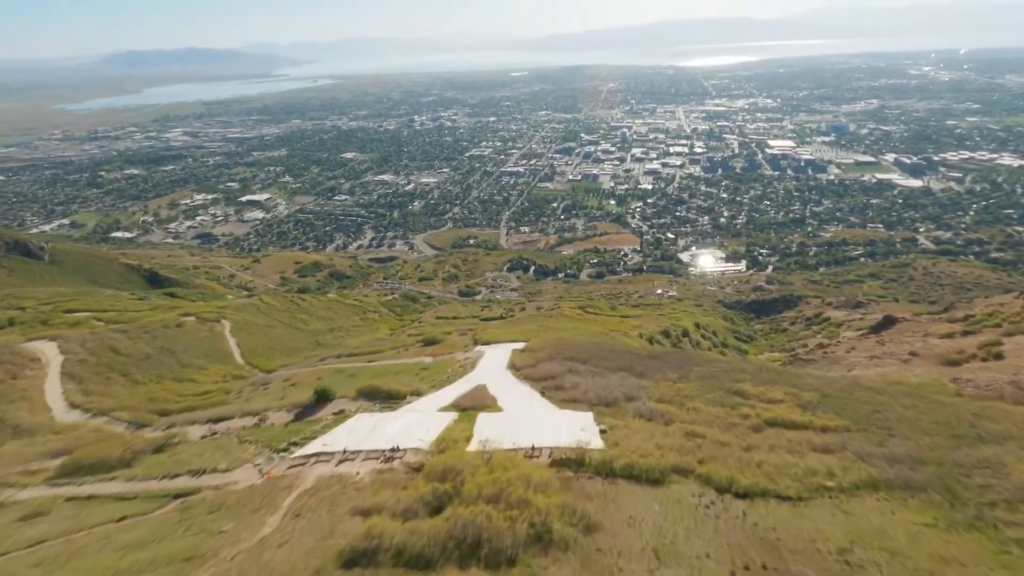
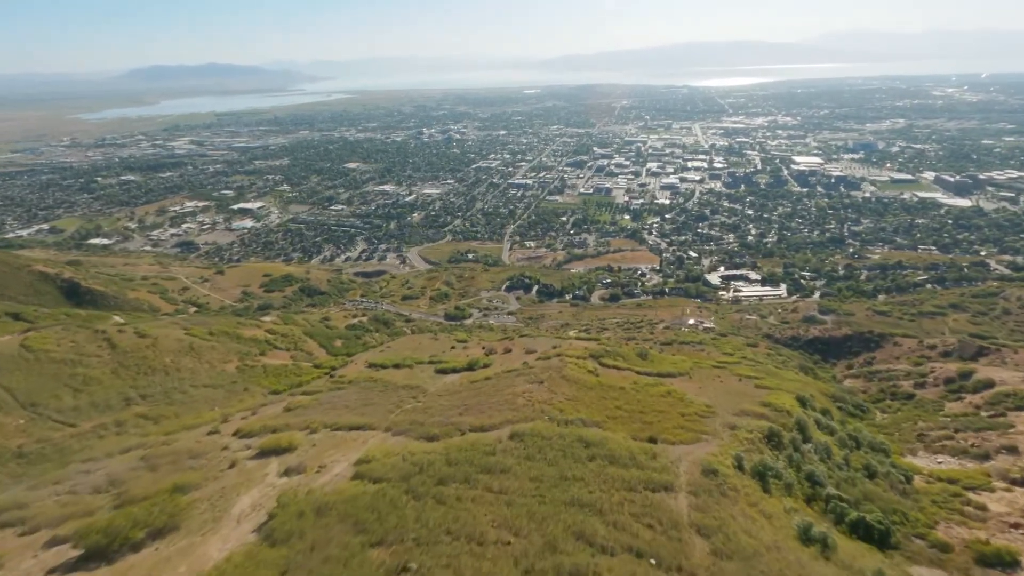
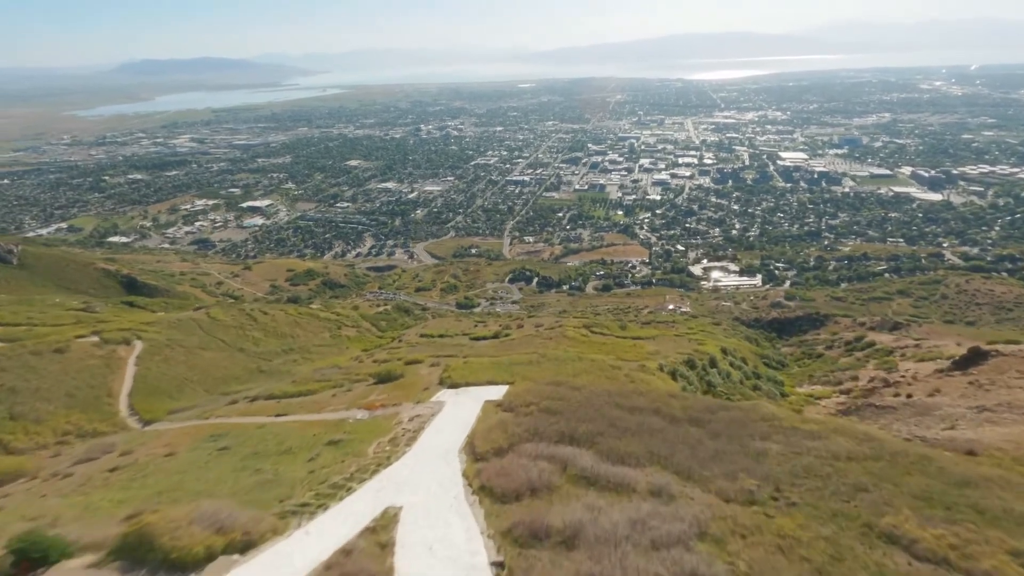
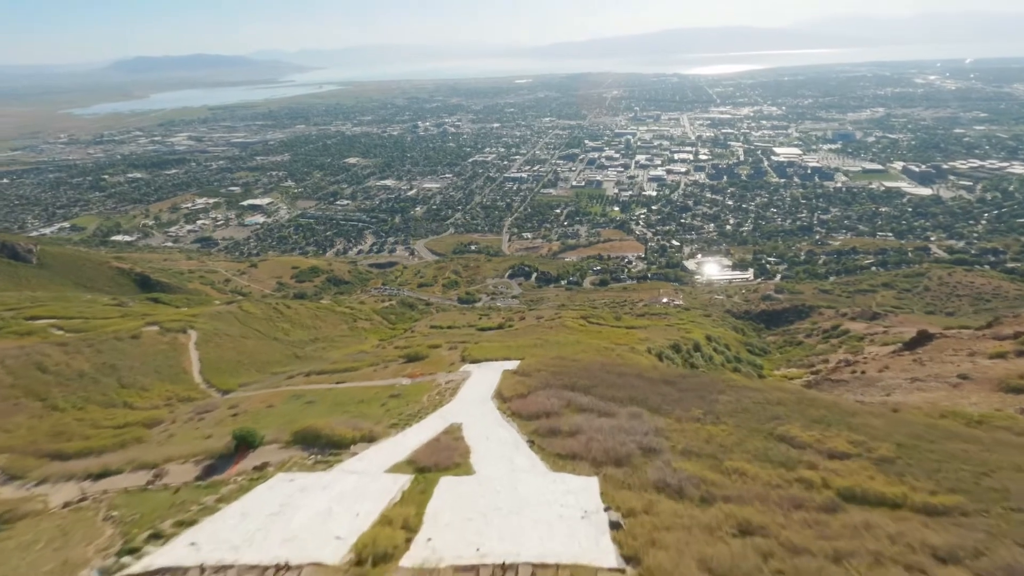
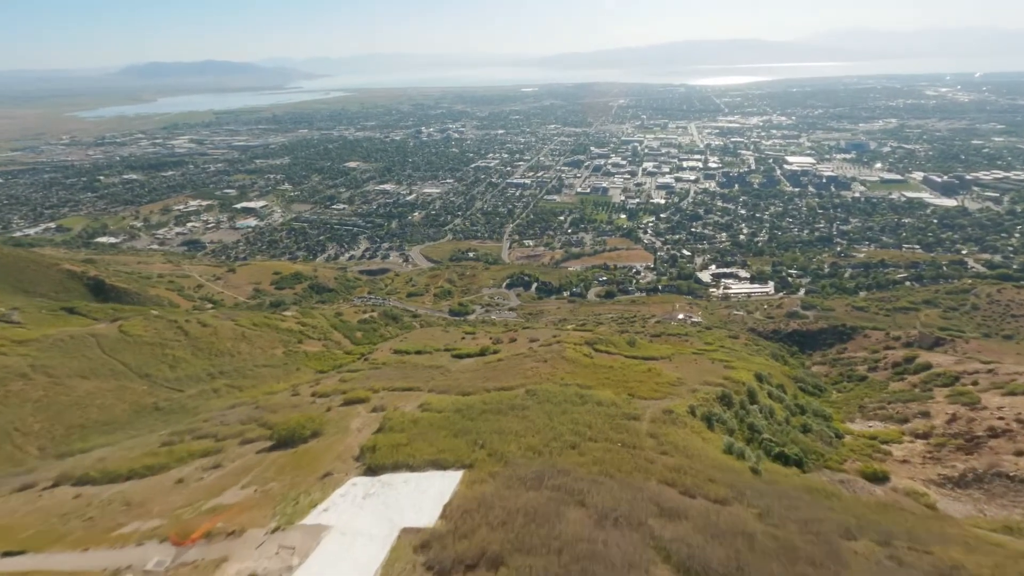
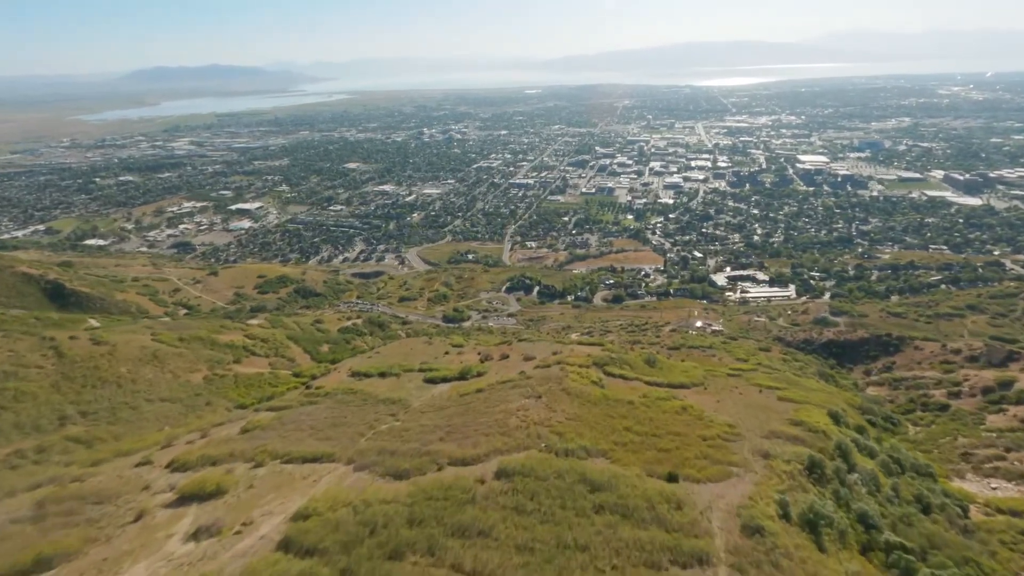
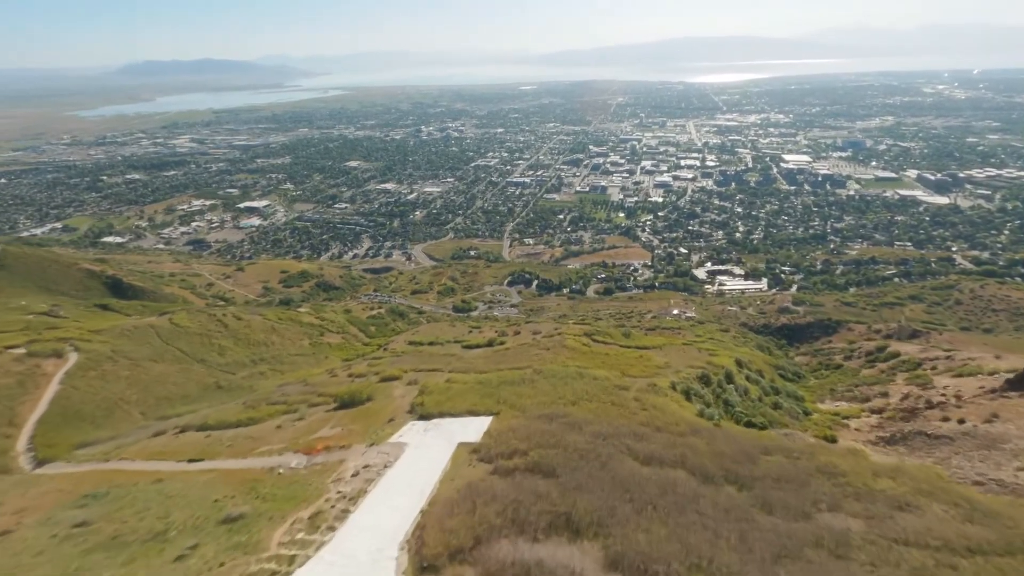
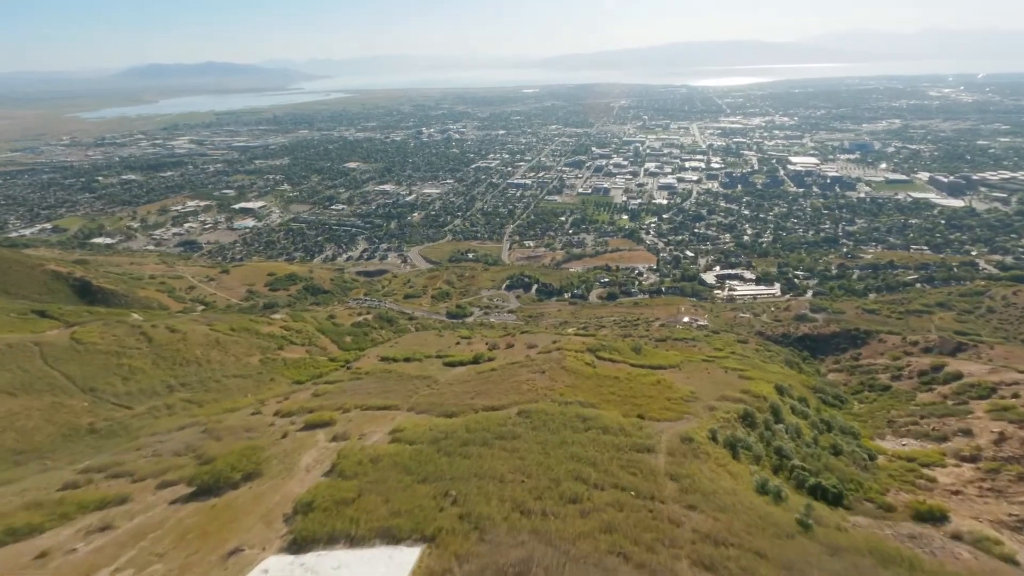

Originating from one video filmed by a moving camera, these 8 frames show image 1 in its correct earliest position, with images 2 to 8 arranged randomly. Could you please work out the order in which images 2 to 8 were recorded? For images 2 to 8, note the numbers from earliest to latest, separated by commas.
4, 3, 7, 5, 8, 2, 6
